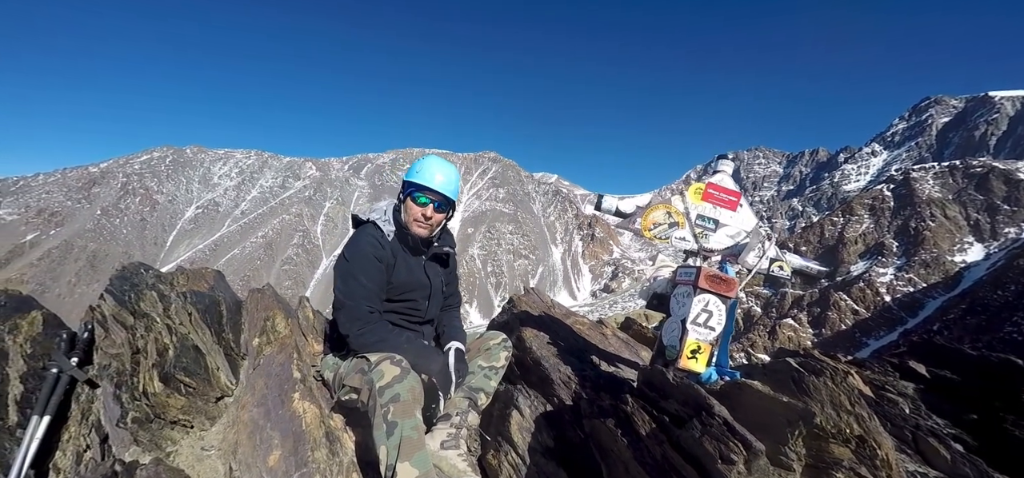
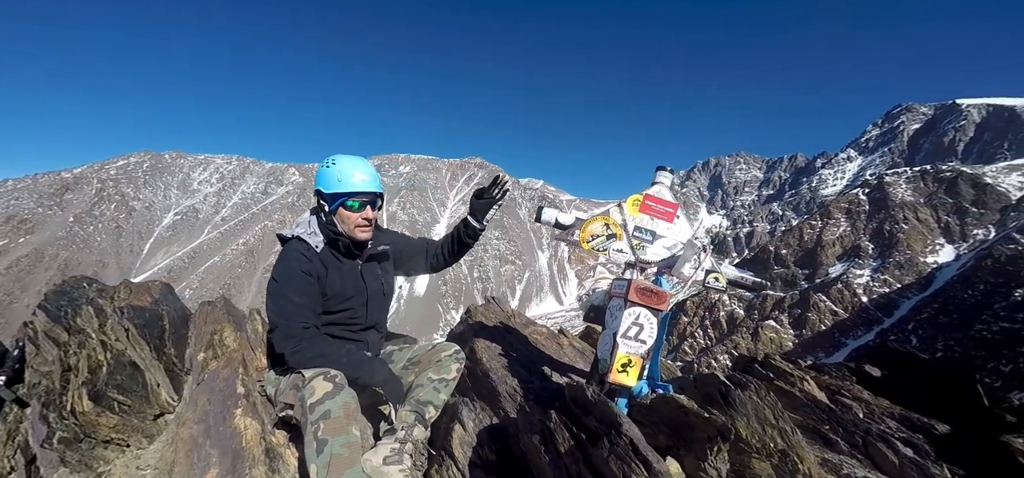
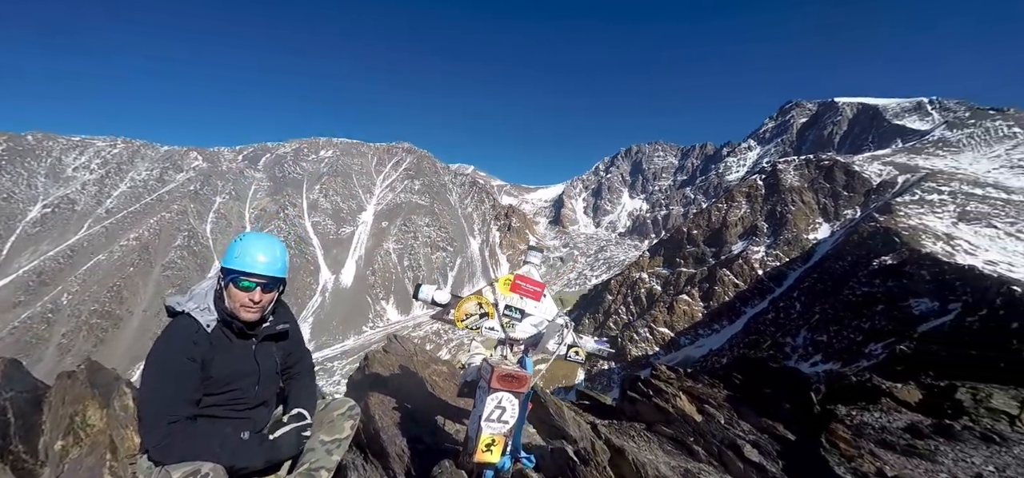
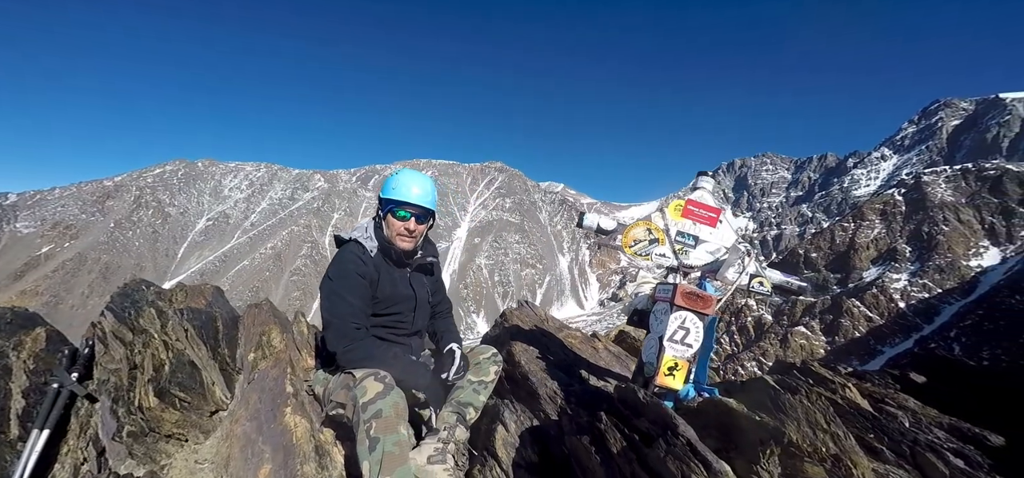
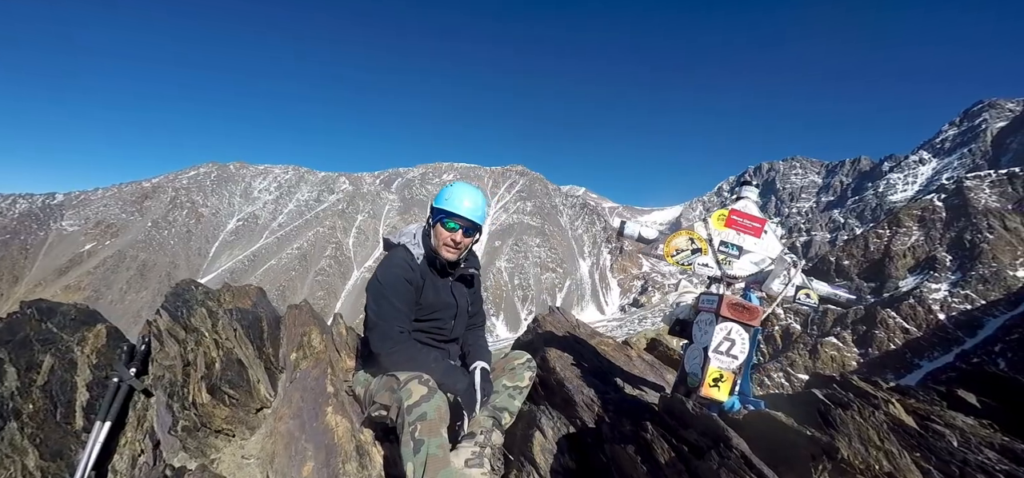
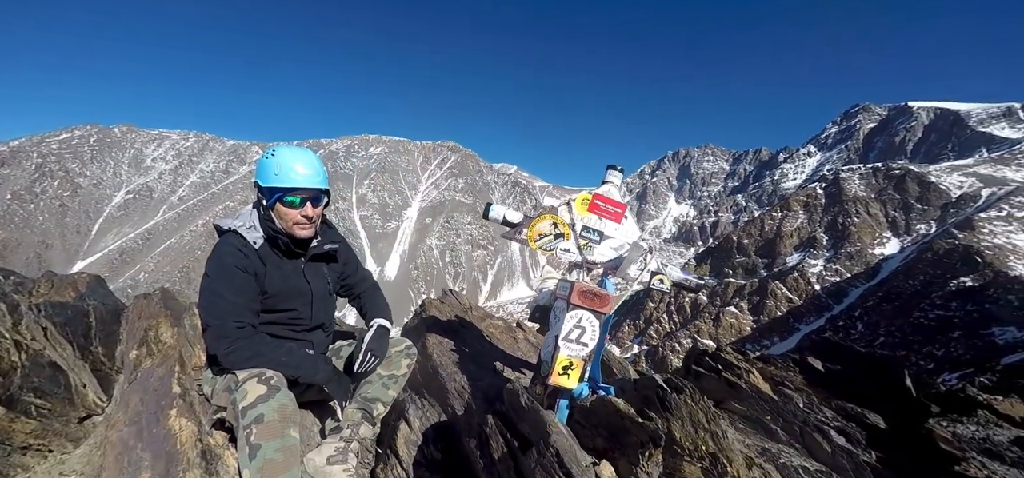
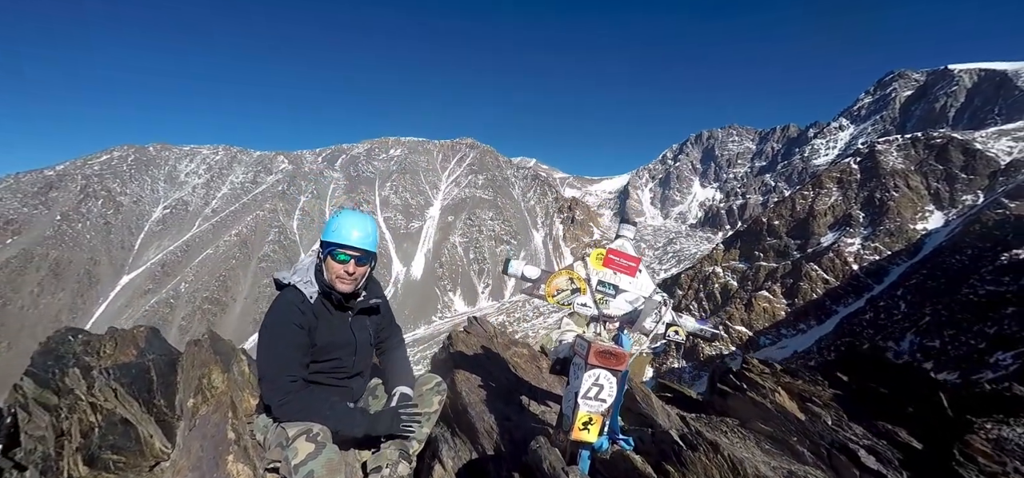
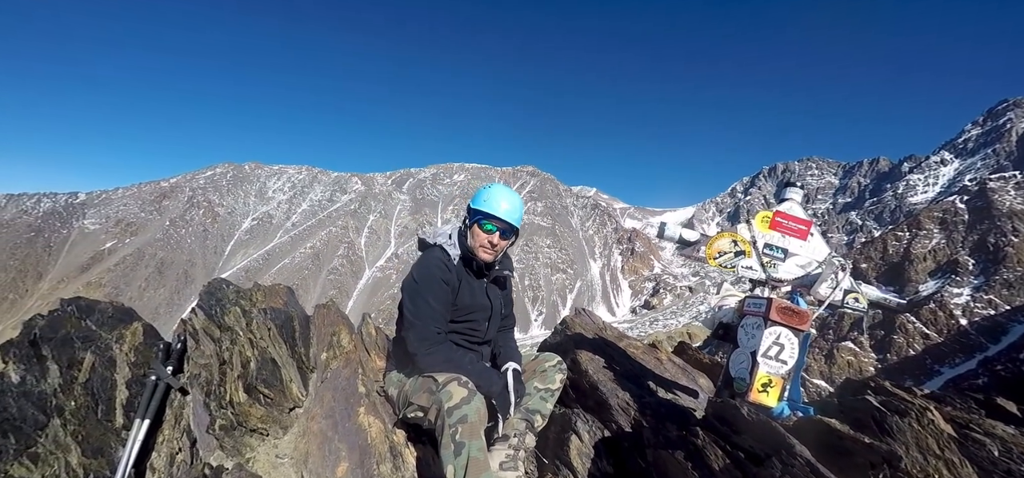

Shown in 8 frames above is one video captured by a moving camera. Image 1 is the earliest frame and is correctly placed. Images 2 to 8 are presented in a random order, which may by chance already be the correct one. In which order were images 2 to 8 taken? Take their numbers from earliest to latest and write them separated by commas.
8, 5, 4, 2, 6, 7, 3
